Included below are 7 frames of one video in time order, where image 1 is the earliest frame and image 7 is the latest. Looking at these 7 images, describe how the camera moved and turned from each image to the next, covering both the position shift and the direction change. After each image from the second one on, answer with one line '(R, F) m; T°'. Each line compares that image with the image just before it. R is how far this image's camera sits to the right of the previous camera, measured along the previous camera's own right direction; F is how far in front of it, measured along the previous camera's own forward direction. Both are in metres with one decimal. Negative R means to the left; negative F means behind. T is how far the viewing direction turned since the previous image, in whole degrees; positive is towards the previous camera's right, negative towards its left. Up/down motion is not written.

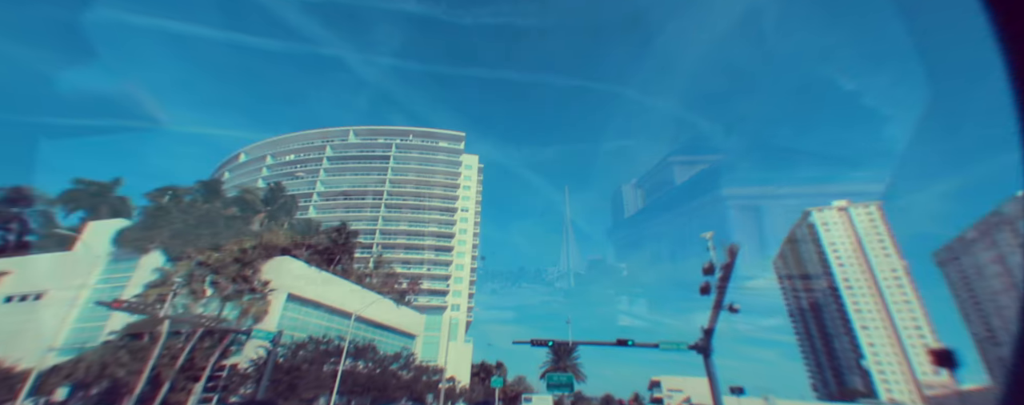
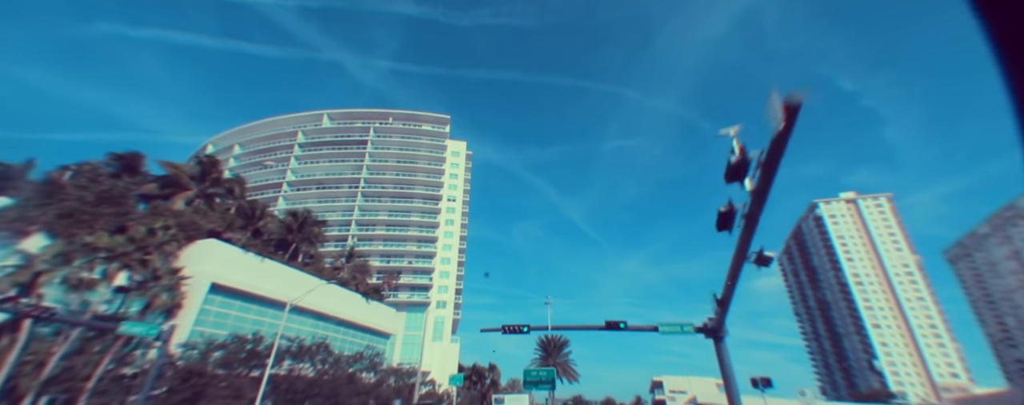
(+0.5, +1.6) m; 0°
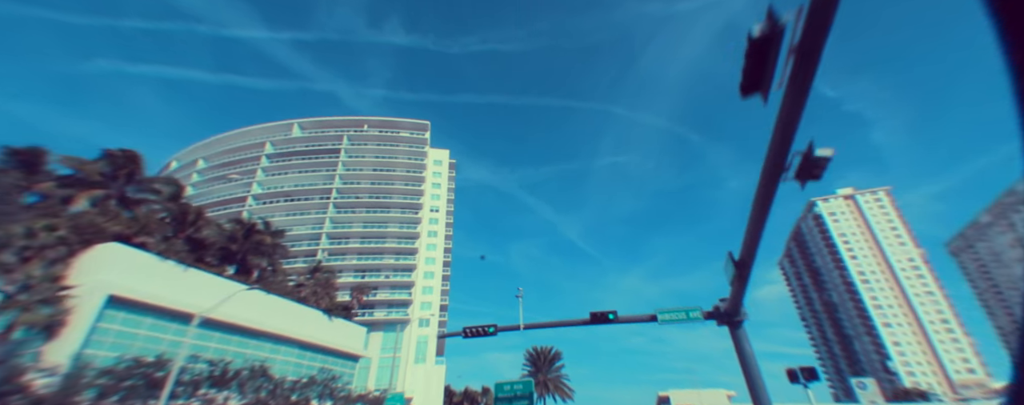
(+0.5, +1.3) m; +1°
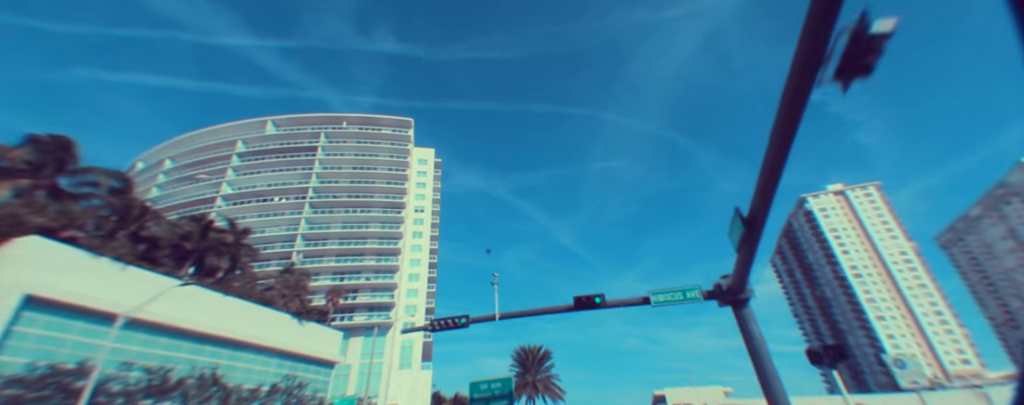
(+0.2, +0.7) m; +1°
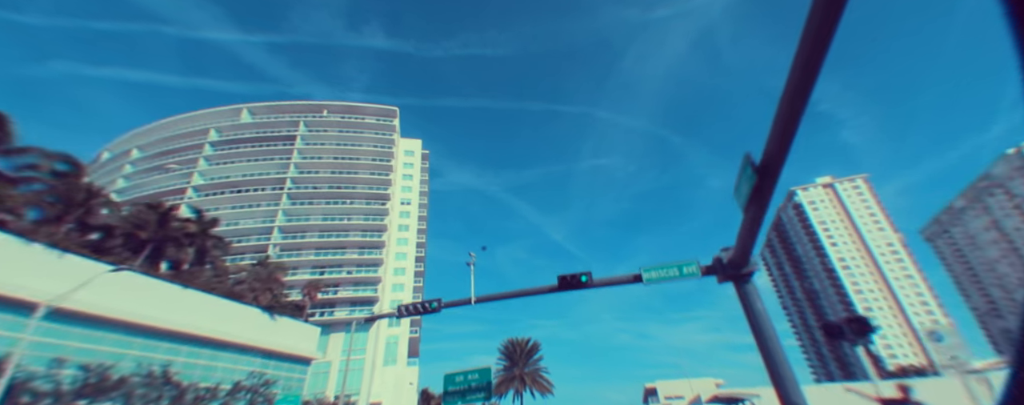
(+0.1, +0.5) m; +1°
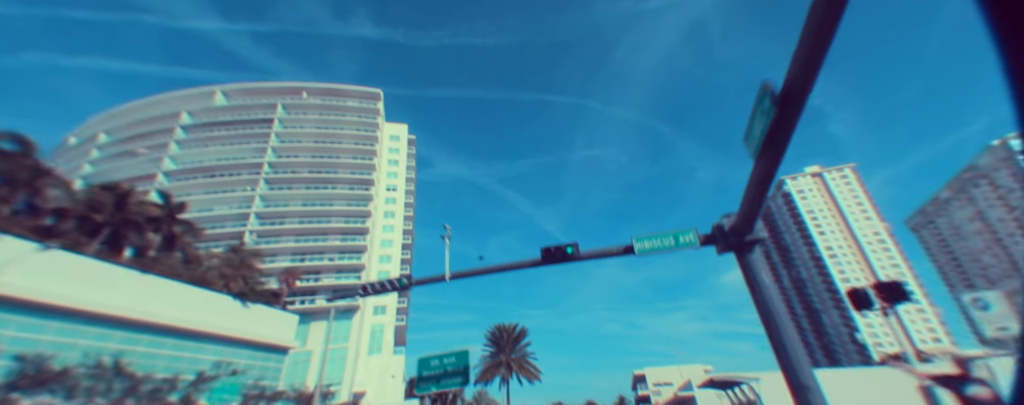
(+0.1, +0.4) m; +1°
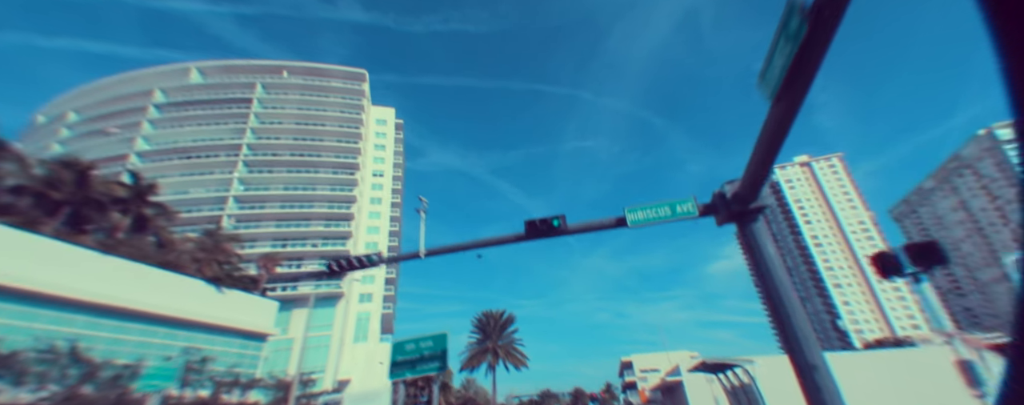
(+0.1, +0.3) m; +1°
